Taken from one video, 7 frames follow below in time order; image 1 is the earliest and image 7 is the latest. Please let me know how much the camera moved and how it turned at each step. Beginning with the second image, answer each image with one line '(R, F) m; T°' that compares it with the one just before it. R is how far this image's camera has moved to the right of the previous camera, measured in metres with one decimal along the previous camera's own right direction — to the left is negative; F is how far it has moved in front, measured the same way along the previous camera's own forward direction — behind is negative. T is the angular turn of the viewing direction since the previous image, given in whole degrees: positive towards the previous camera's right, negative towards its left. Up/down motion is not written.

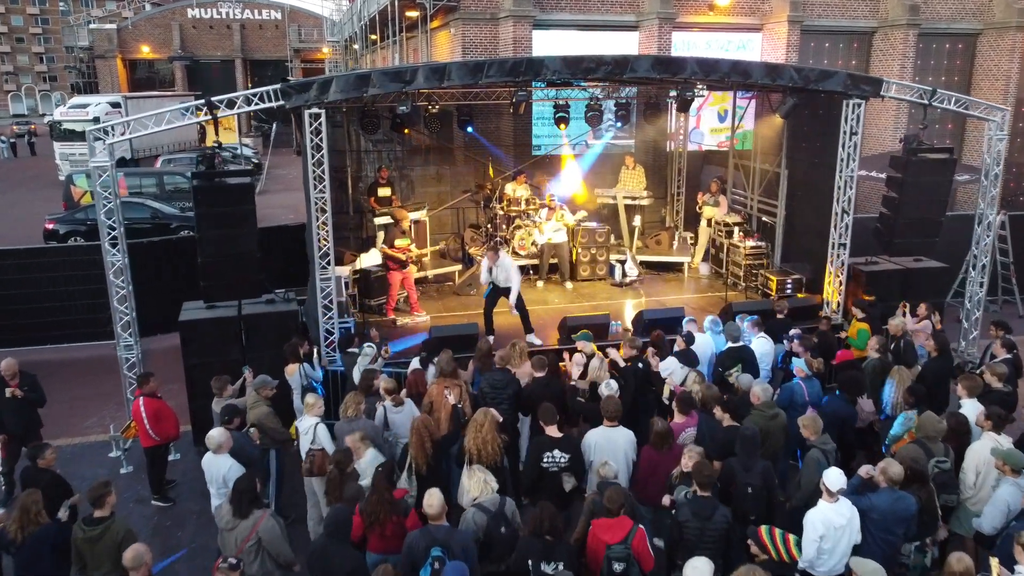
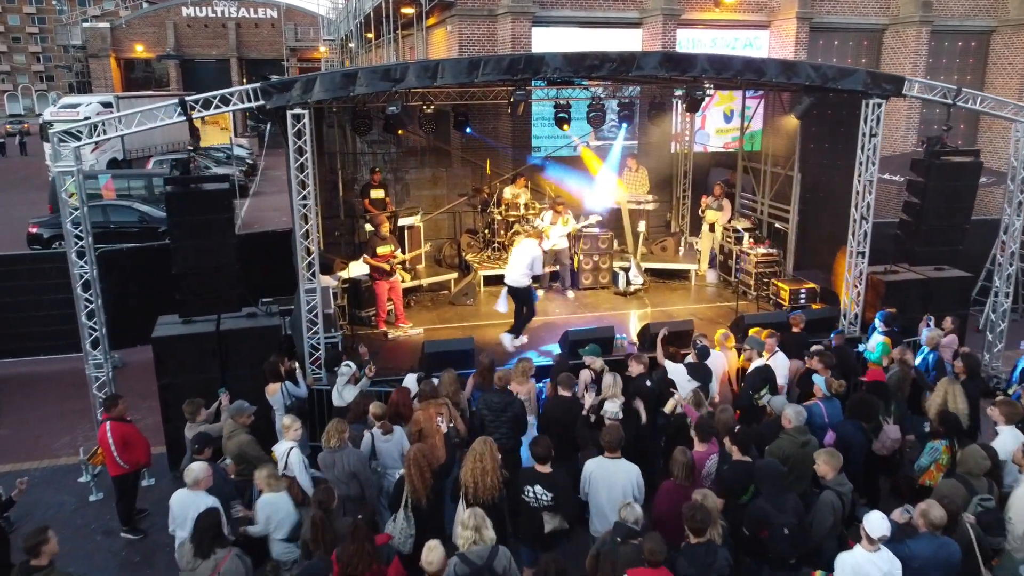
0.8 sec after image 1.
(0.0, +0.6) m; 0°
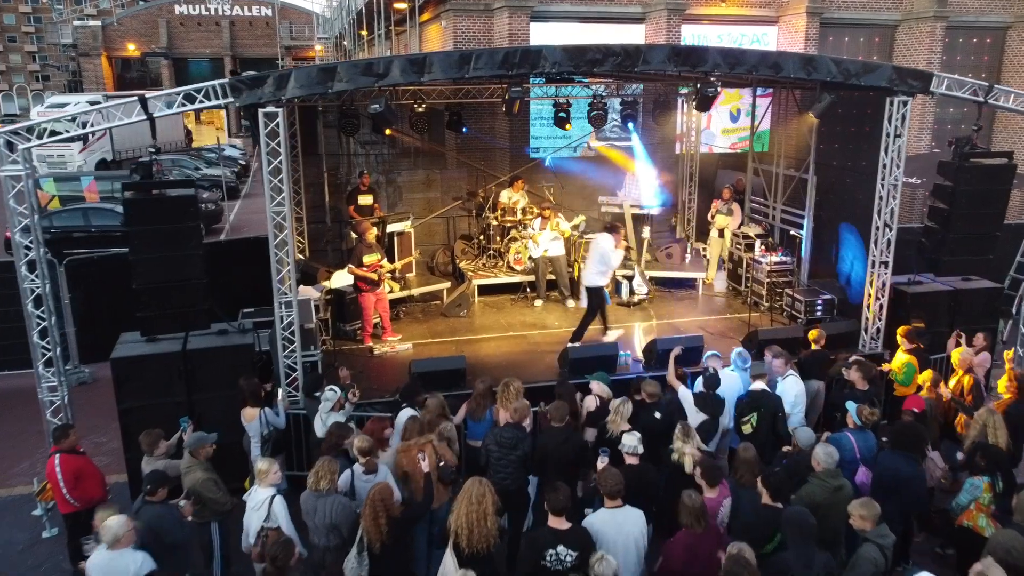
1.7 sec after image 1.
(0.0, +0.8) m; 0°
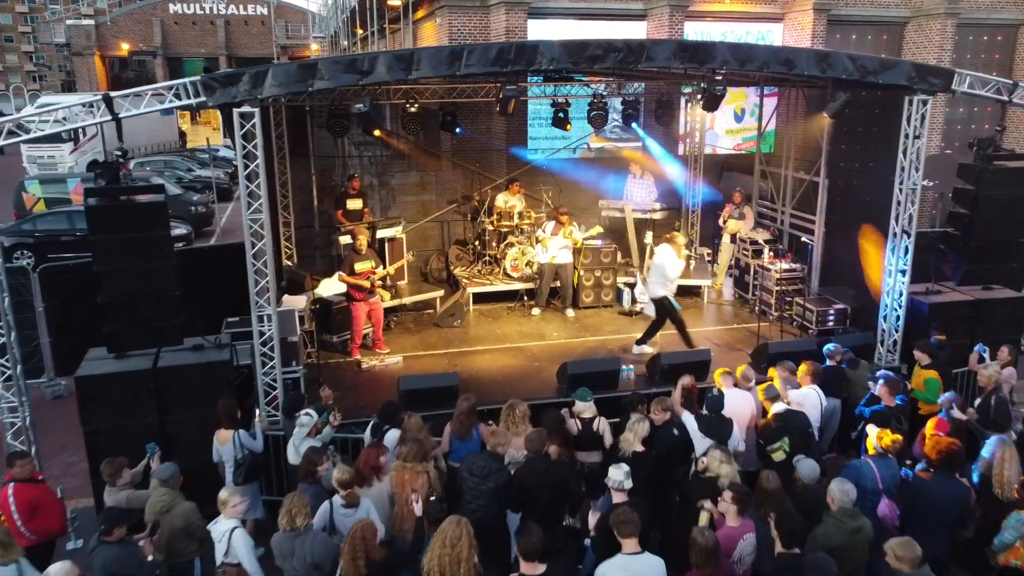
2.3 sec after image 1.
(0.0, +0.5) m; 0°
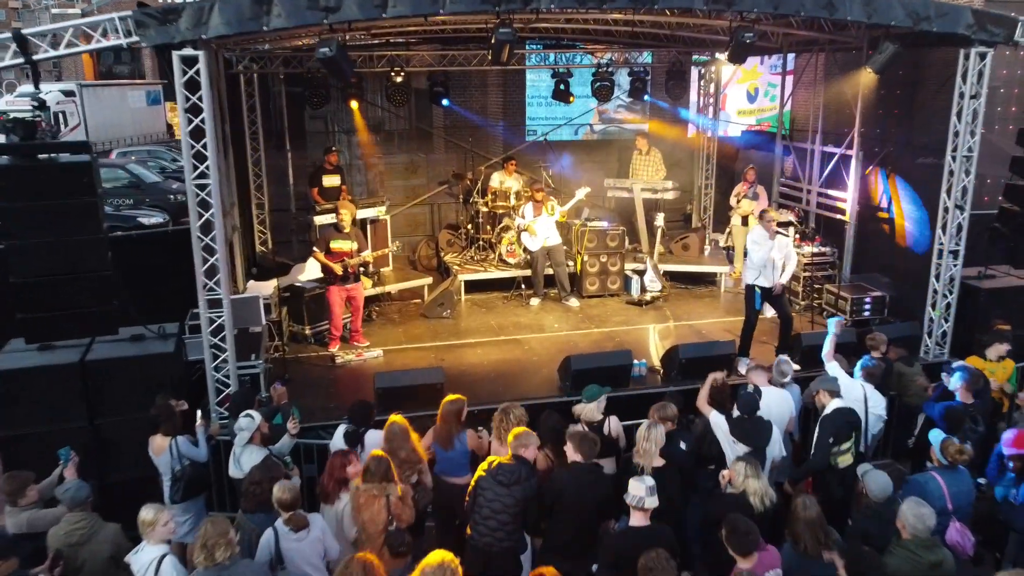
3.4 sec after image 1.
(0.0, +1.1) m; 0°
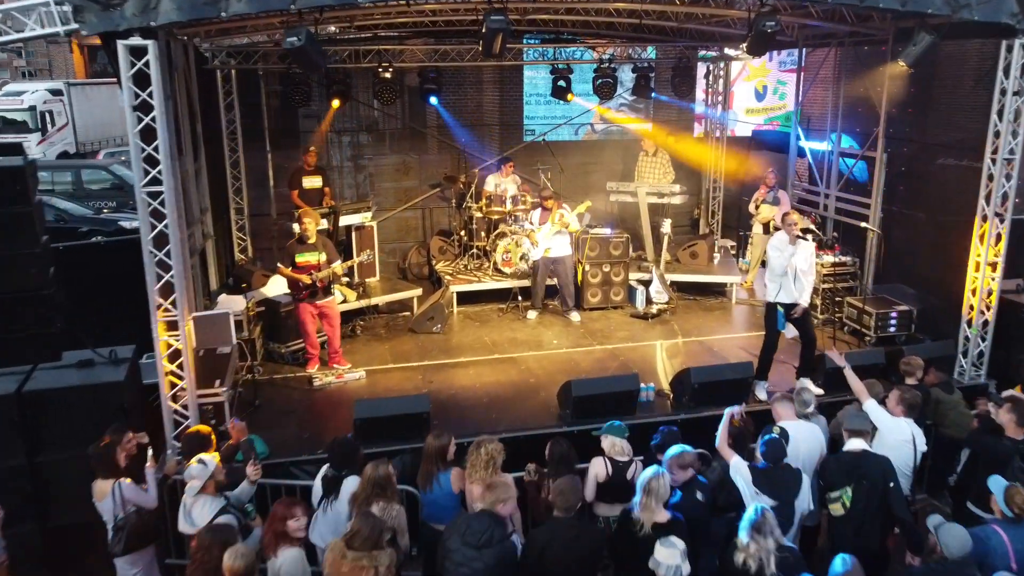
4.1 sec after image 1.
(0.0, +0.7) m; 0°
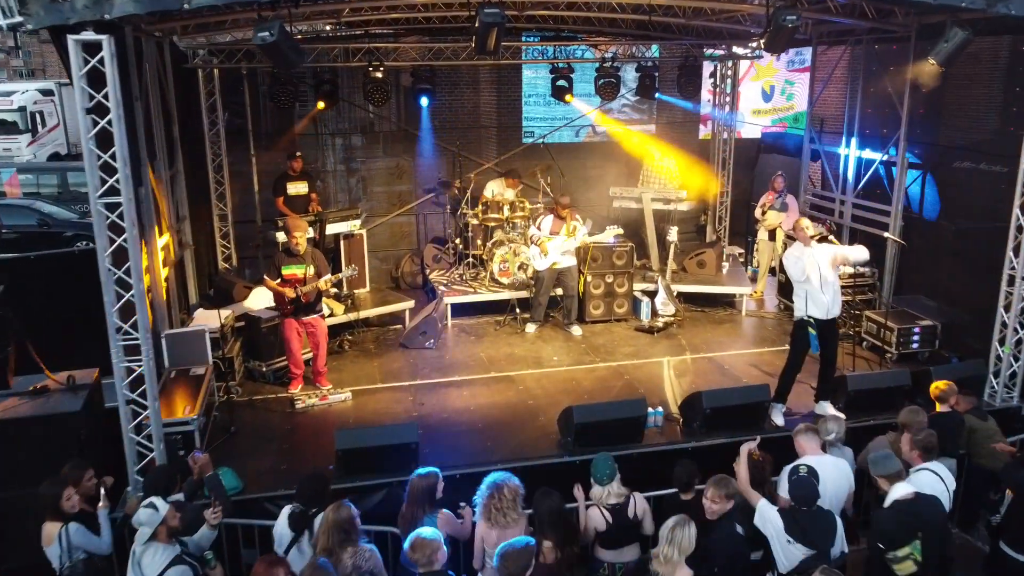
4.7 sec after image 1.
(0.0, +0.5) m; 0°
